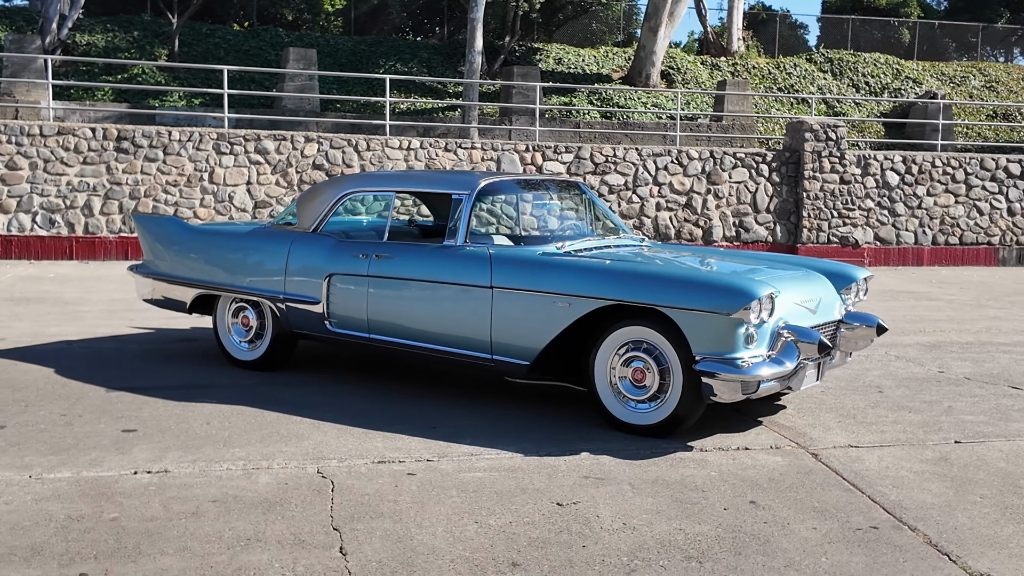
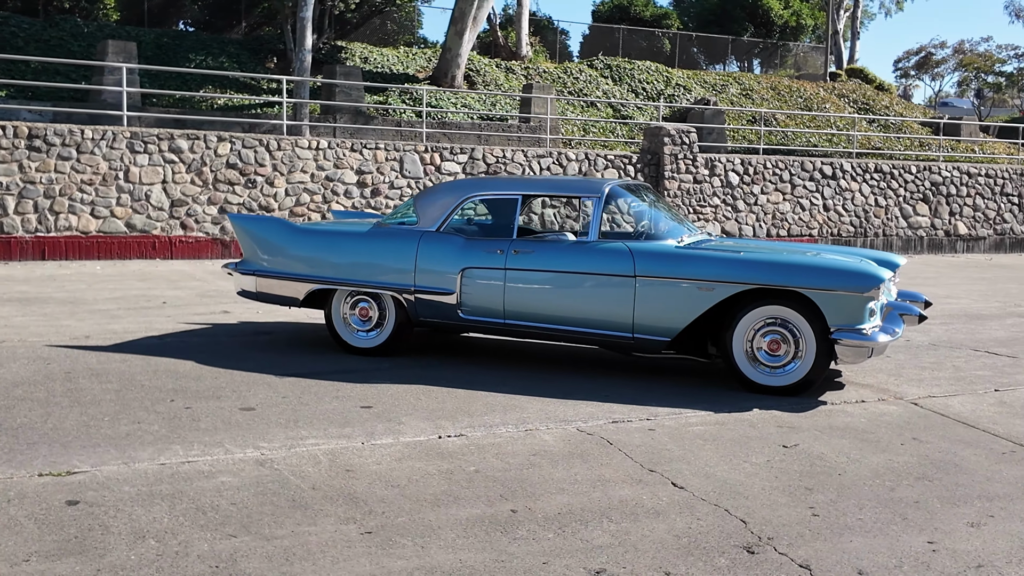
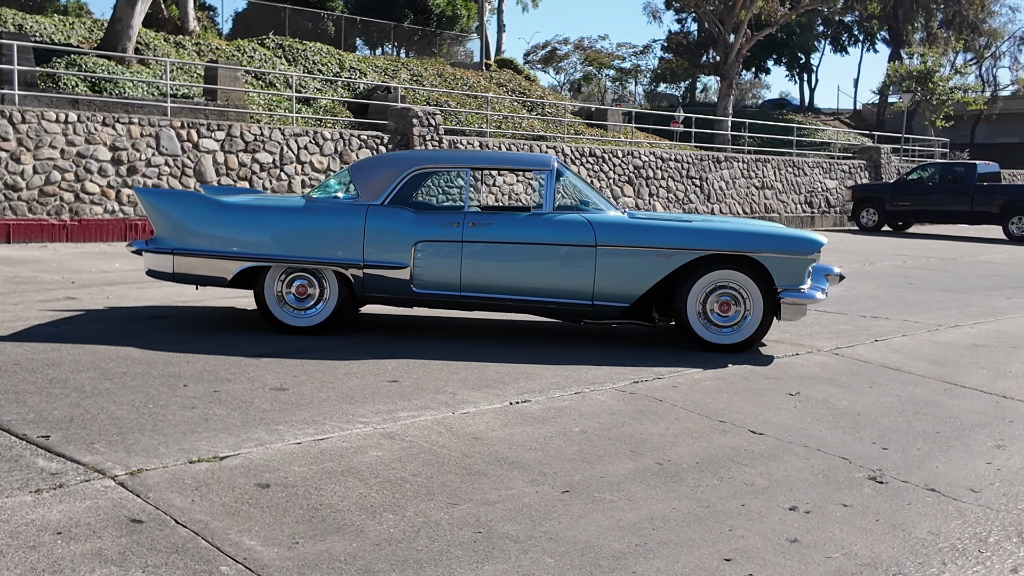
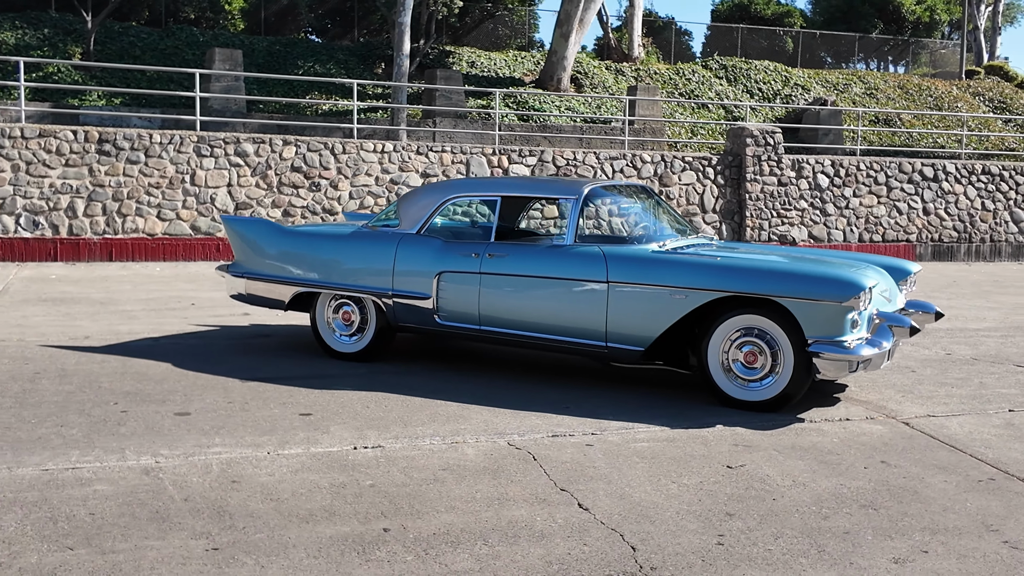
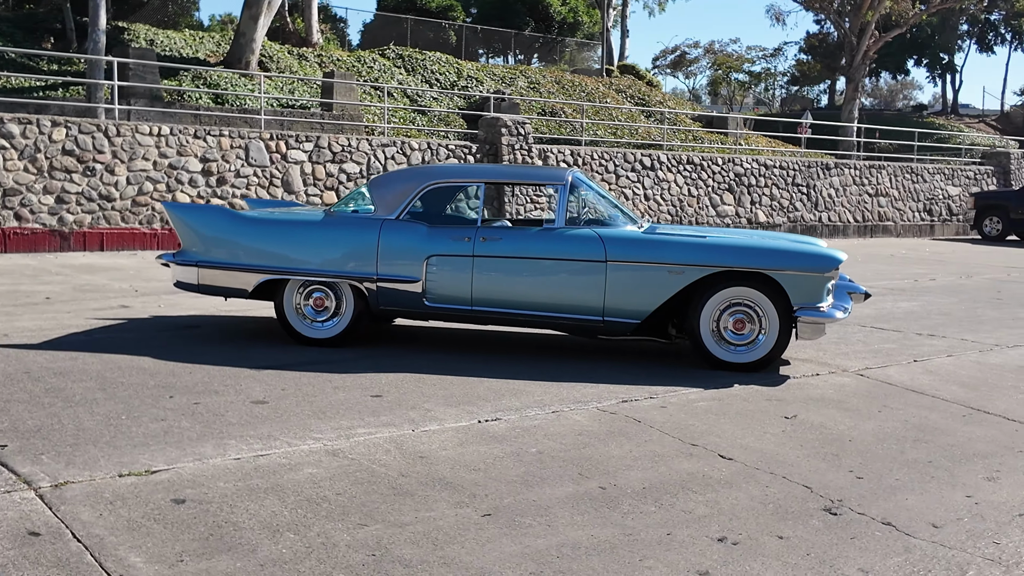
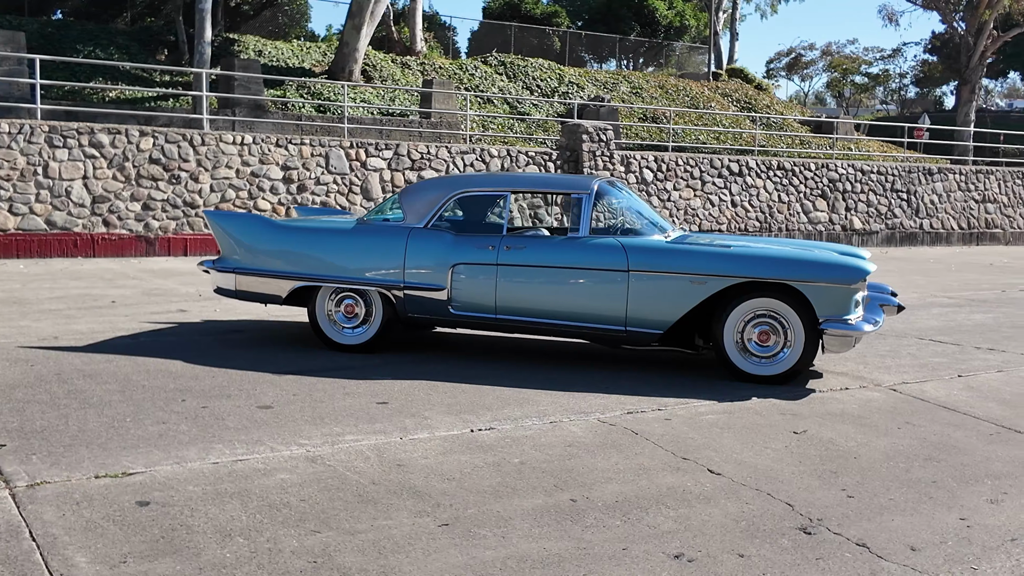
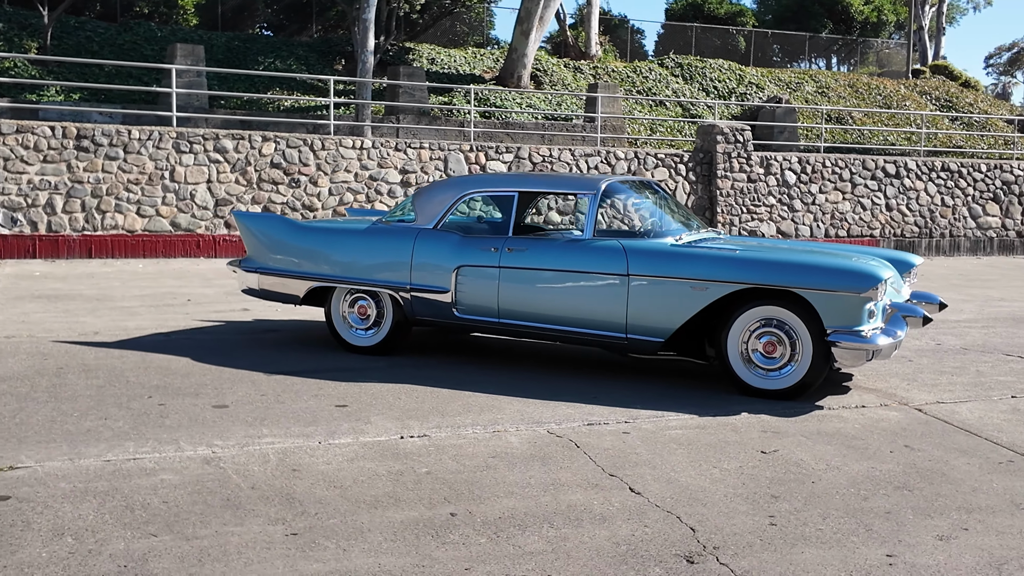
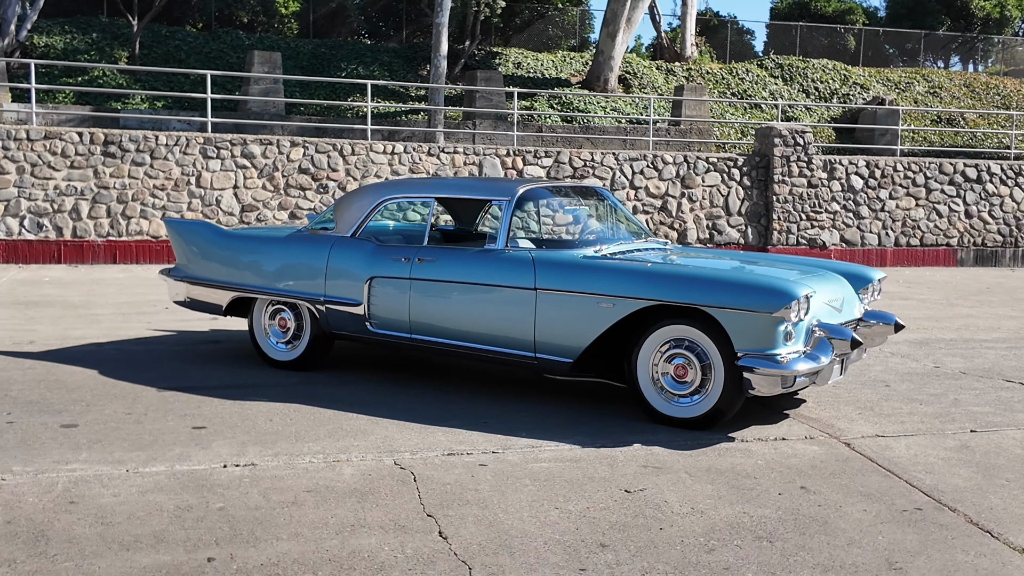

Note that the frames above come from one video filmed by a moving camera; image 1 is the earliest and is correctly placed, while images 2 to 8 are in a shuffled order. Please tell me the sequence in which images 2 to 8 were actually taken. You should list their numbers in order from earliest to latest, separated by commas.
8, 4, 7, 2, 6, 5, 3
